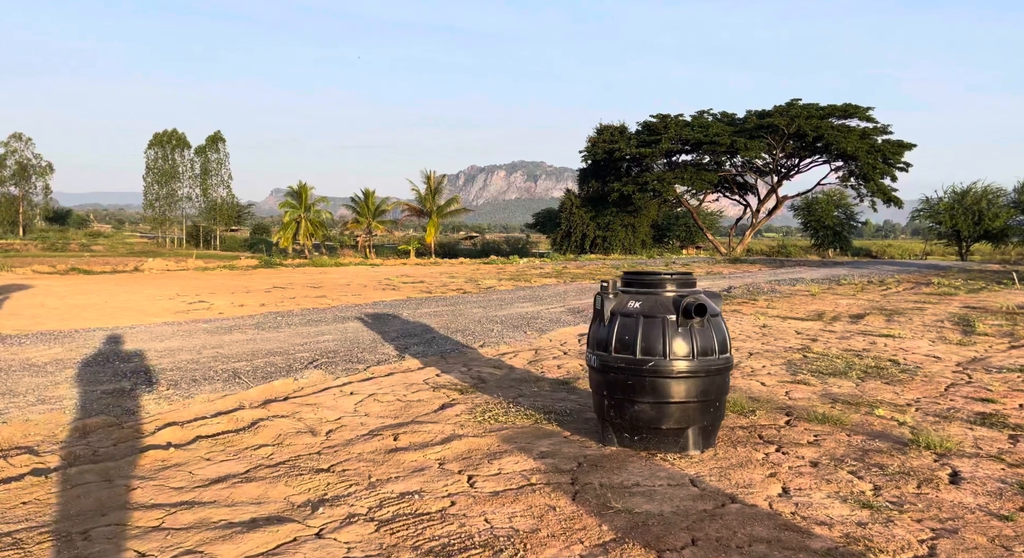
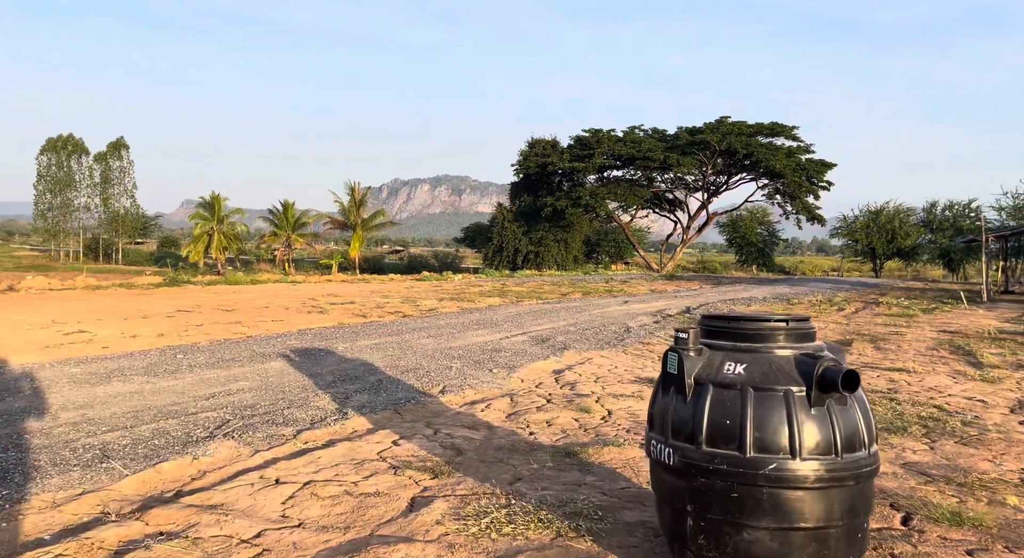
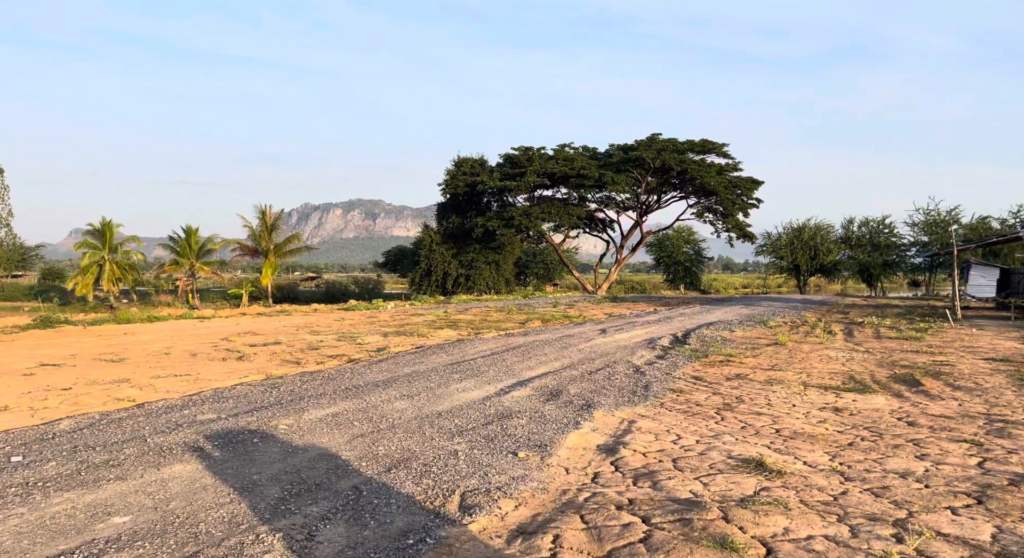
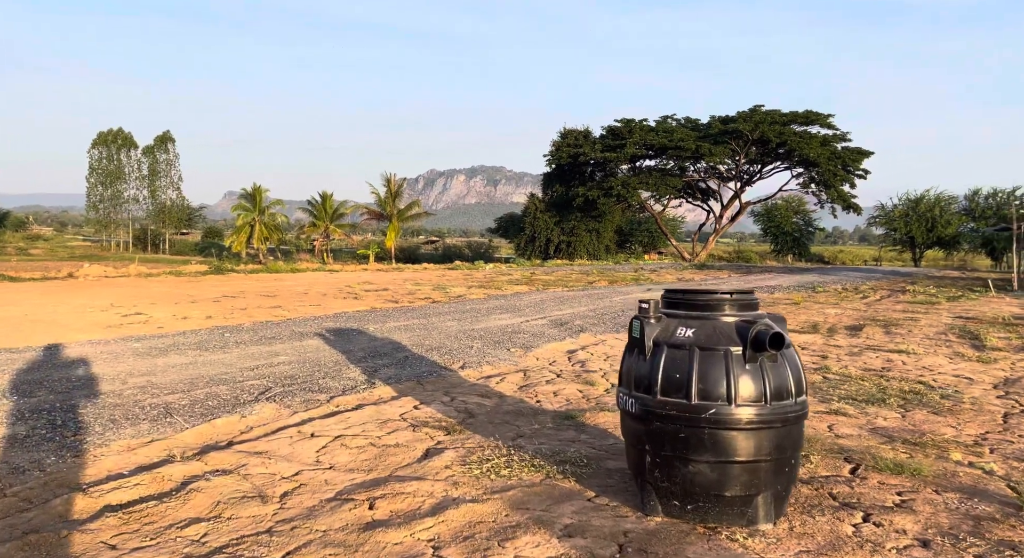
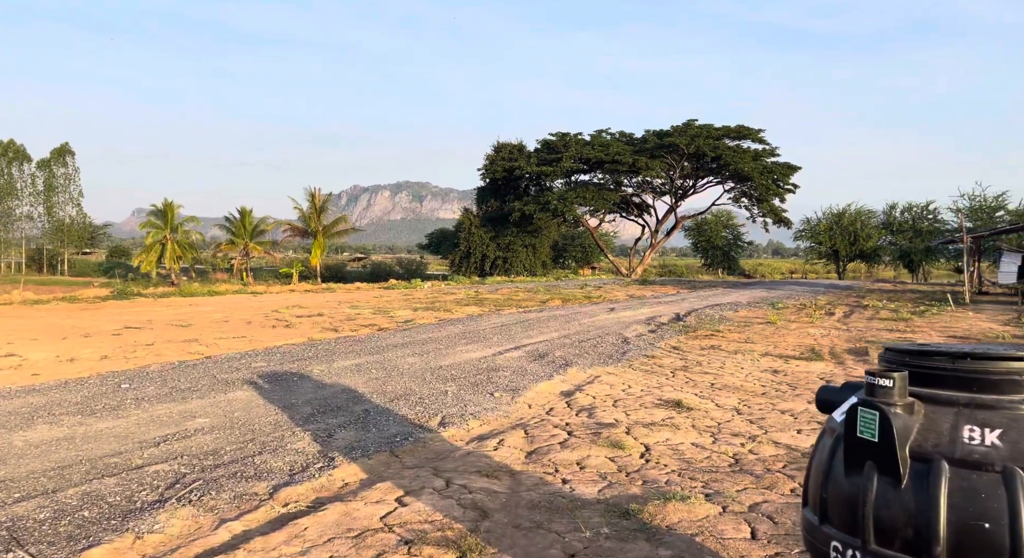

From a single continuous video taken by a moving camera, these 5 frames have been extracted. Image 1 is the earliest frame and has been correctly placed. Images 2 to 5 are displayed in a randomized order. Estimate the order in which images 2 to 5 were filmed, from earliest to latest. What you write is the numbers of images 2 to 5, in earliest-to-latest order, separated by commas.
4, 2, 5, 3
